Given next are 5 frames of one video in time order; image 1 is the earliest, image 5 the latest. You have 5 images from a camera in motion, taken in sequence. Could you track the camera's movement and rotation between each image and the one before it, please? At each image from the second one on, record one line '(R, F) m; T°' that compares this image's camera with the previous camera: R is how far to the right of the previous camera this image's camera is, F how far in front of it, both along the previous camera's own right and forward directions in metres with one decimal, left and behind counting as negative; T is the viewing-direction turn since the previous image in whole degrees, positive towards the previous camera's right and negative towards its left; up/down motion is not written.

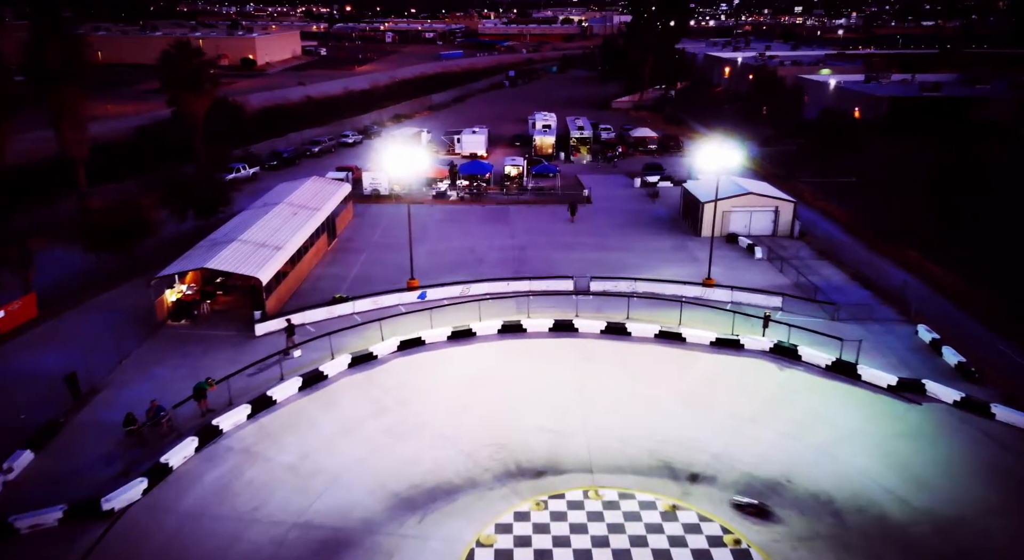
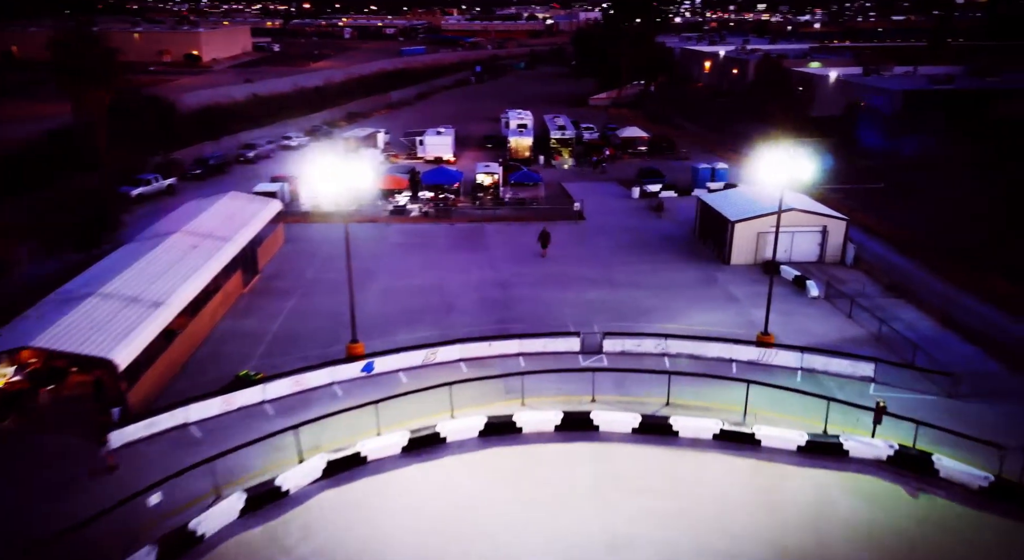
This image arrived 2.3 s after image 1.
(-0.4, +6.9) m; +3°
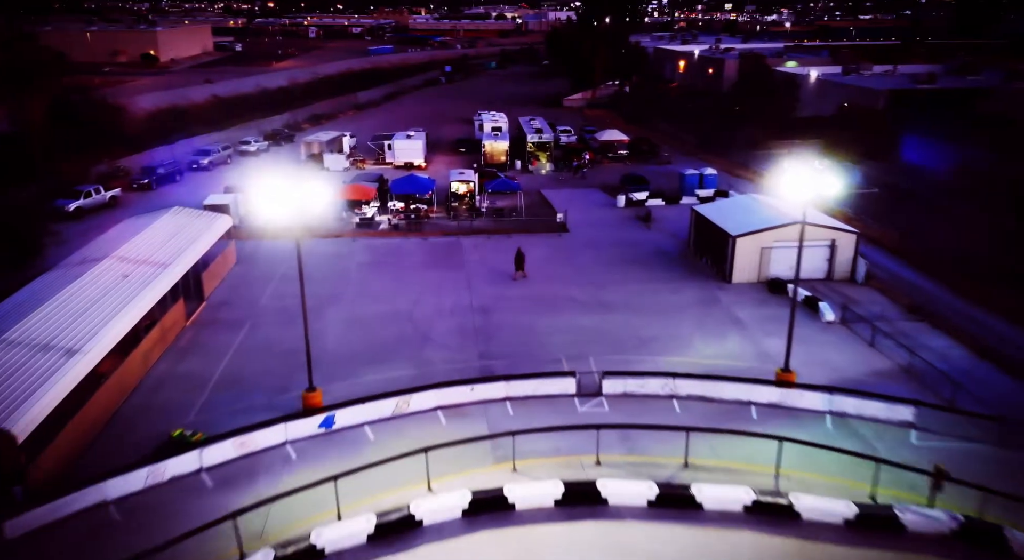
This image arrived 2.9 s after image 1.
(-0.3, +2.4) m; +2°
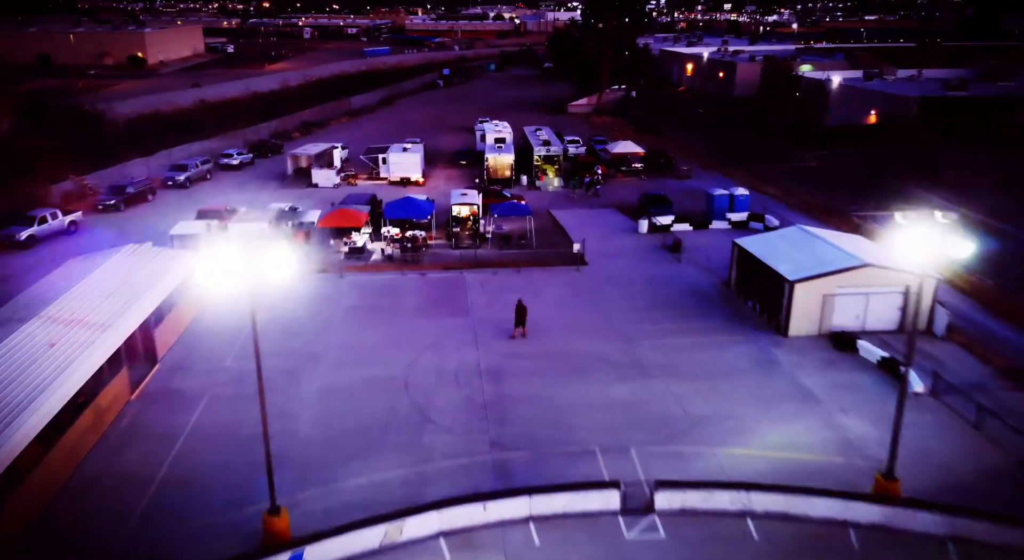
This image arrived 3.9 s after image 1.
(-0.5, +3.5) m; 0°
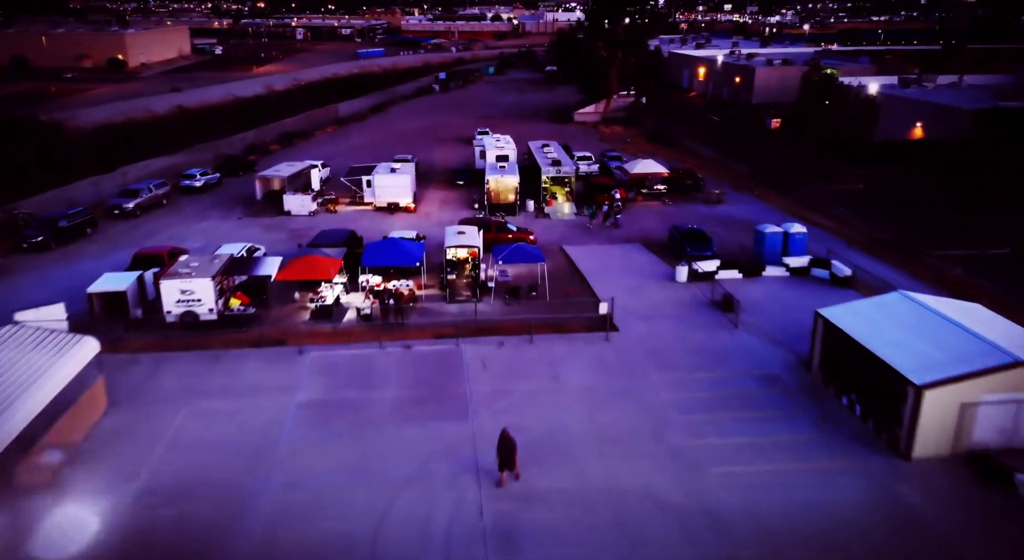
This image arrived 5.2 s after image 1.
(-0.4, +5.3) m; 0°
